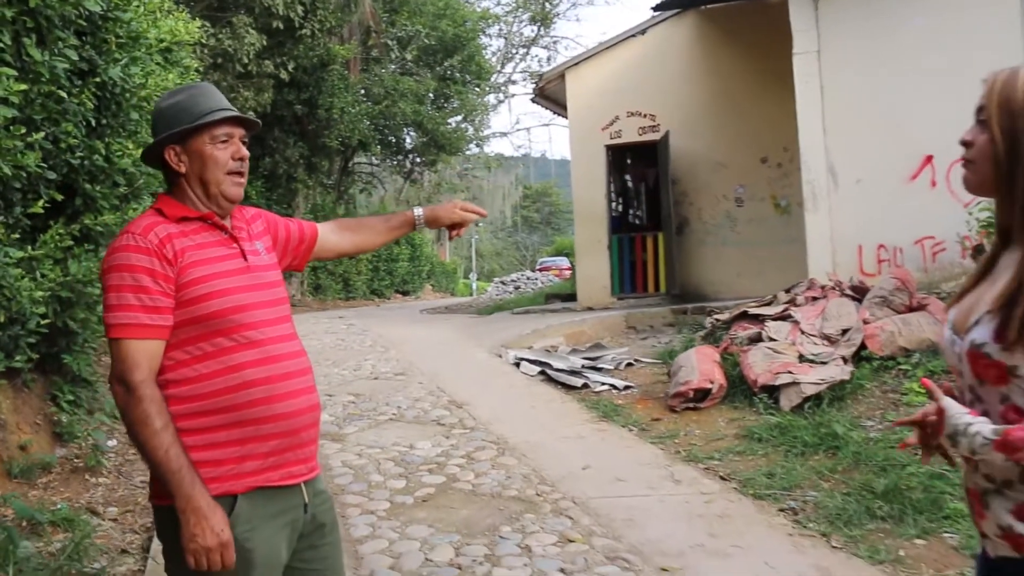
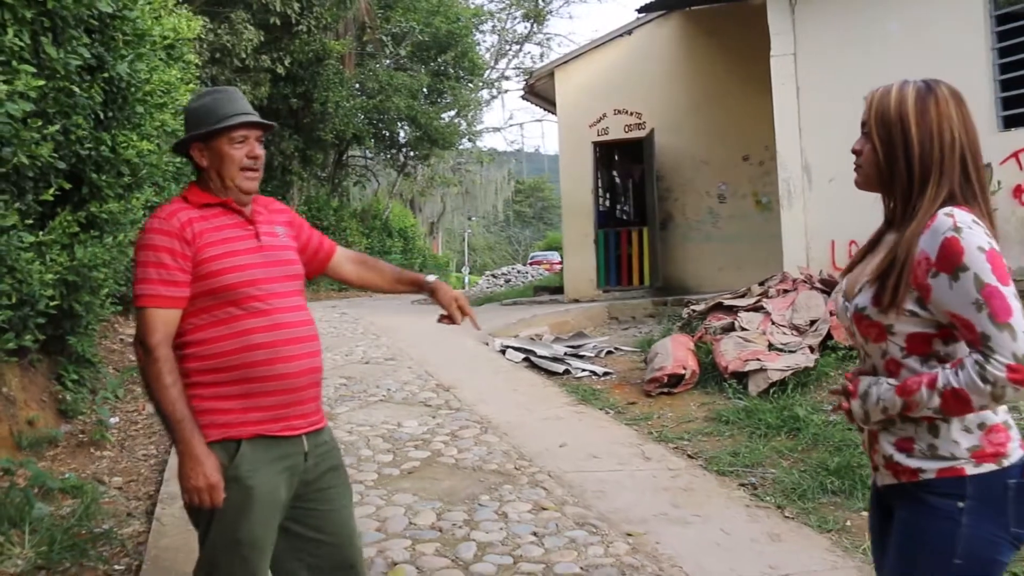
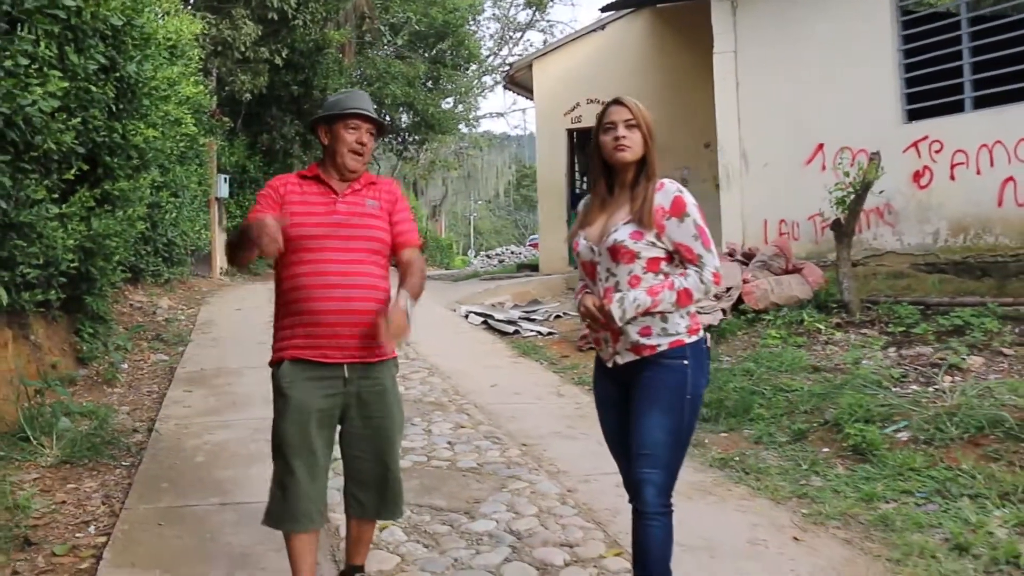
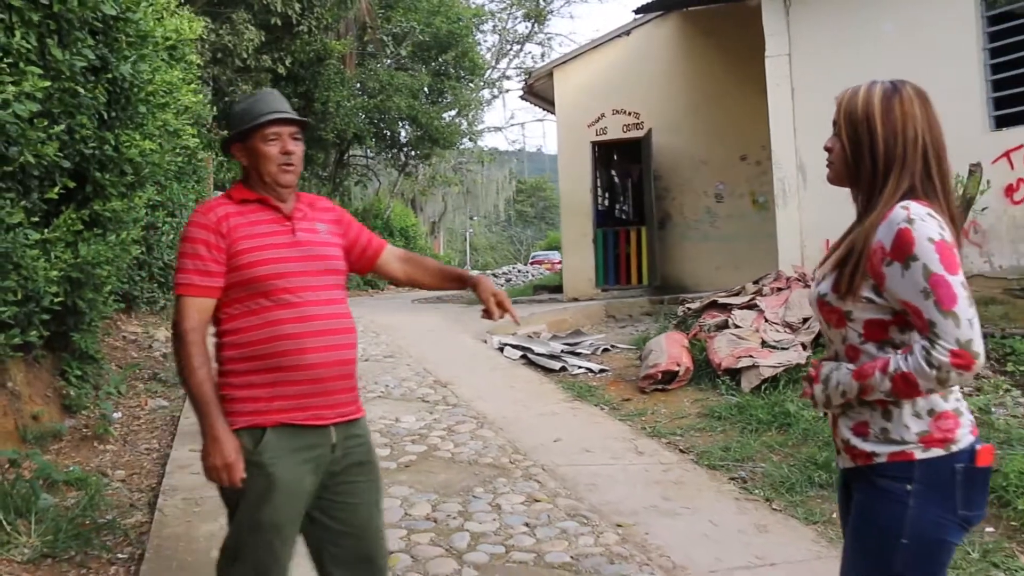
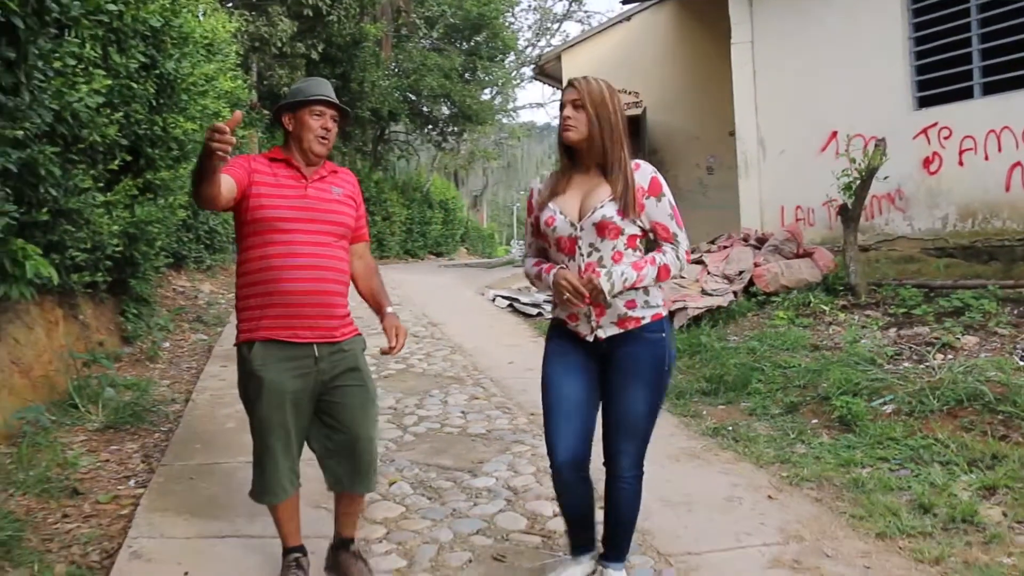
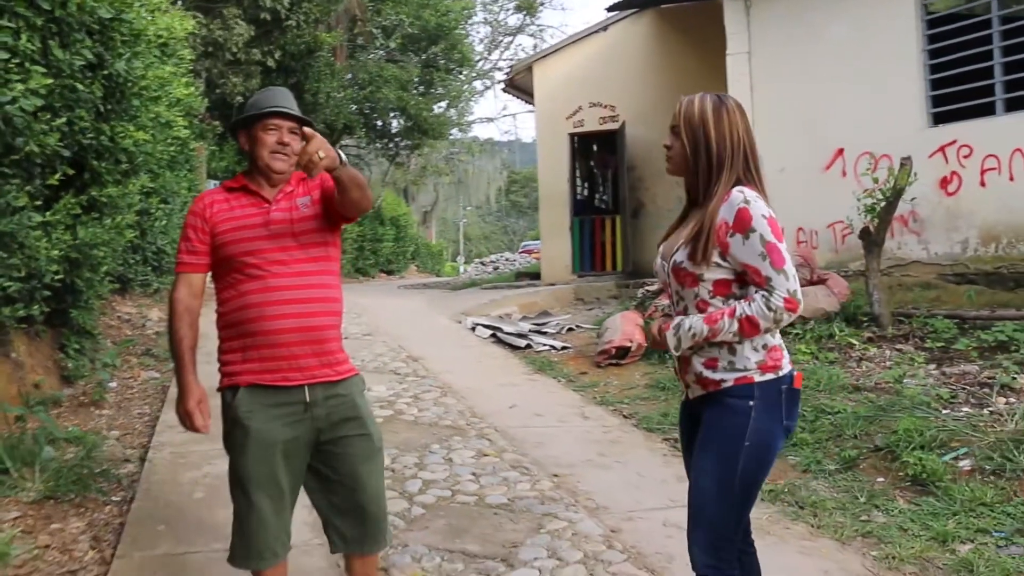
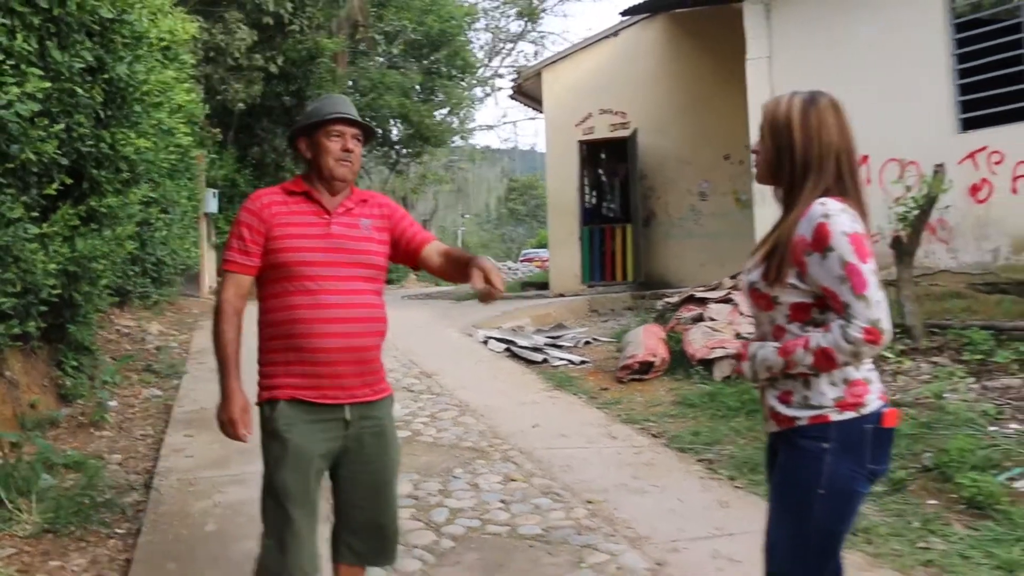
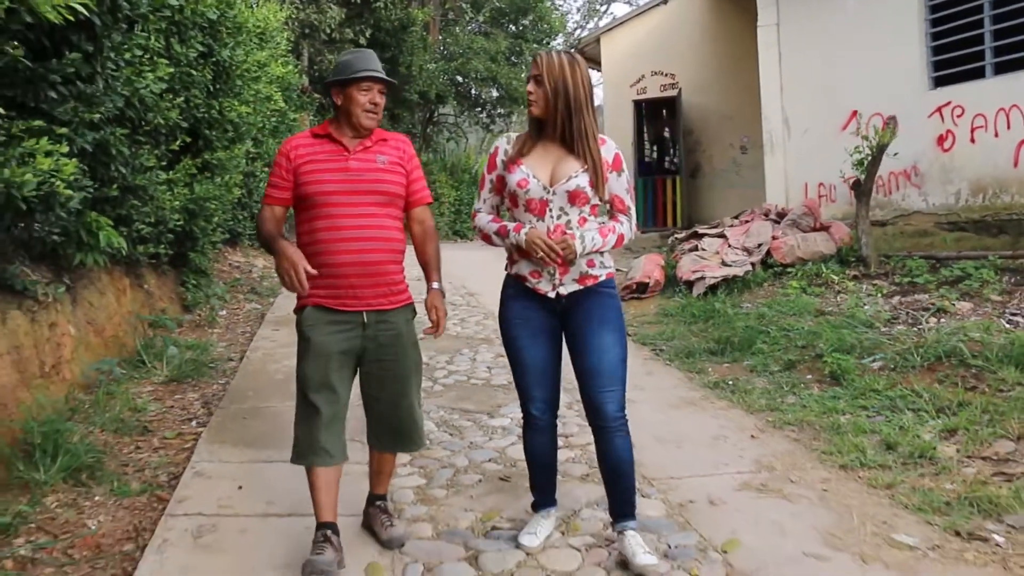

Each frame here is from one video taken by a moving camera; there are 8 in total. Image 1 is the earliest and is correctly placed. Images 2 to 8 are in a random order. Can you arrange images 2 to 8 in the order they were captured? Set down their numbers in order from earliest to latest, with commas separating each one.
2, 4, 7, 6, 3, 5, 8
